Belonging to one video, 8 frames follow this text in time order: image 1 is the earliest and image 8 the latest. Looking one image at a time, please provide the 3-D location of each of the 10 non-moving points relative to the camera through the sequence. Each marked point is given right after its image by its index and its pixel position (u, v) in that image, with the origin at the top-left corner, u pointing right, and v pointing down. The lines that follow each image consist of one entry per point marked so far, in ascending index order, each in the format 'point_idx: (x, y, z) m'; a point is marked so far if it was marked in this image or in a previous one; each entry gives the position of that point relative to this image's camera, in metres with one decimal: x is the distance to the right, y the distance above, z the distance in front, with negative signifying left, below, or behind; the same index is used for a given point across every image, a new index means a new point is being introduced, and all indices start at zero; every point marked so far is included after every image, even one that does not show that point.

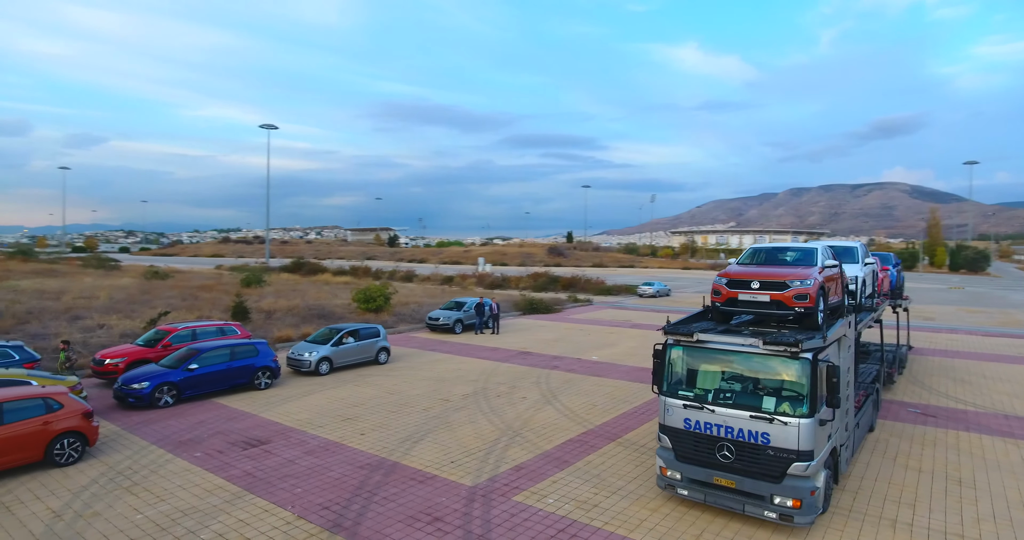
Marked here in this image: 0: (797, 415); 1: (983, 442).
0: (+3.4, -1.7, +6.9) m
1: (+8.7, -3.2, +10.6) m
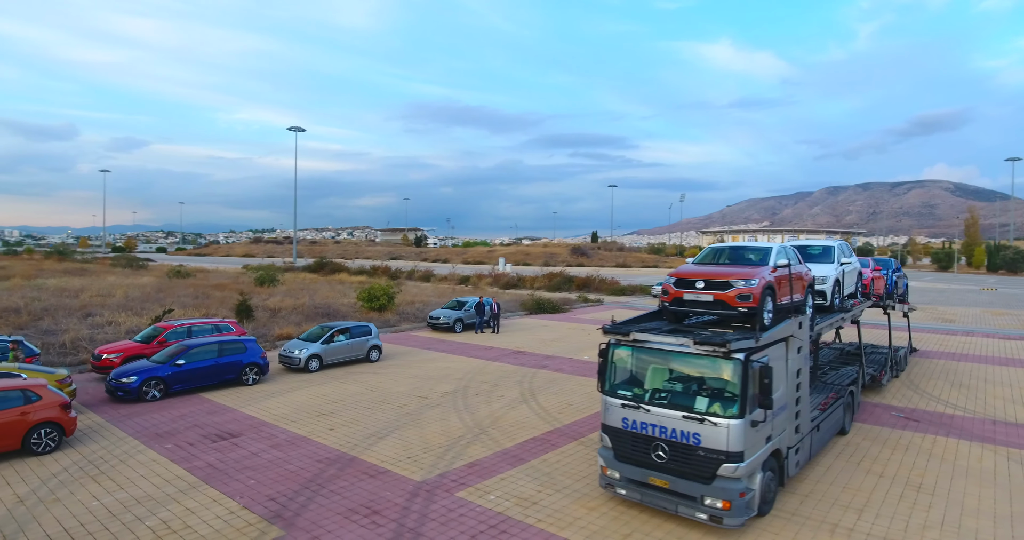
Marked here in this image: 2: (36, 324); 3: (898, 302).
0: (+2.5, -1.7, +6.8) m
1: (+8.0, -3.2, +10.3) m
2: (-15.6, -1.8, +18.9) m
3: (+11.8, -1.0, +17.5) m
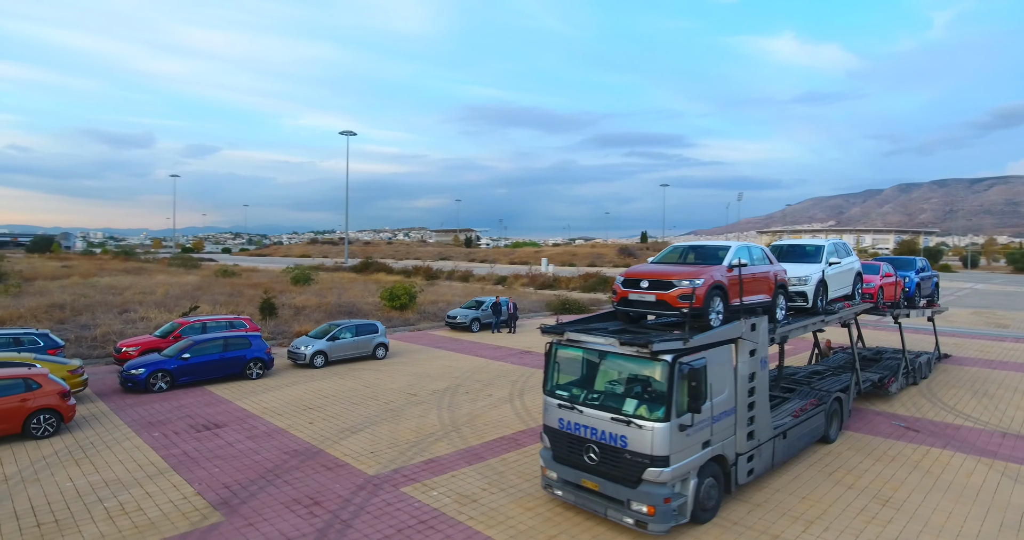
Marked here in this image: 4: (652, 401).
0: (+1.6, -1.7, +6.7) m
1: (+7.4, -3.2, +9.6) m
2: (-15.4, -1.7, +20.3) m
3: (+11.8, -1.0, +16.5) m
4: (+1.6, -1.5, +6.8) m
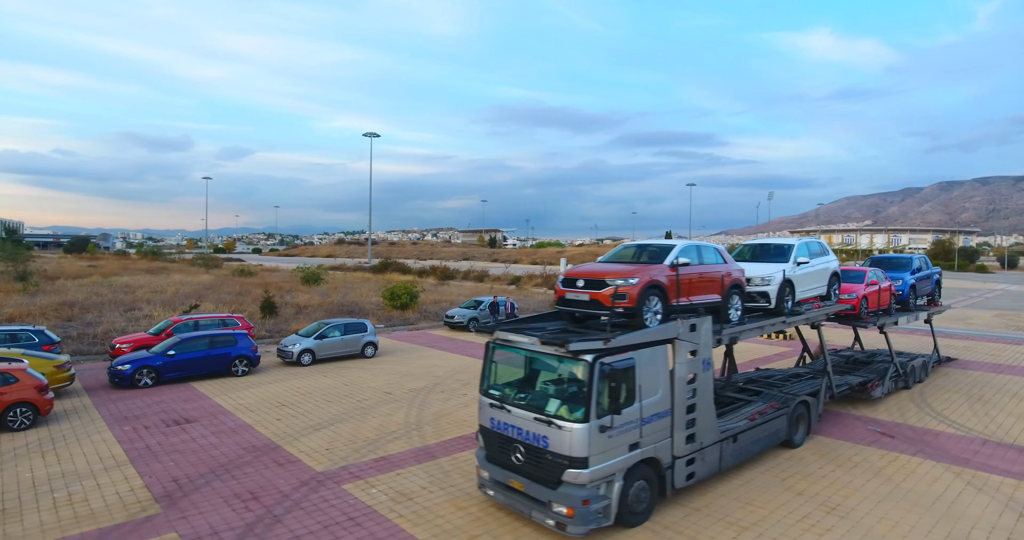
0: (+0.7, -1.7, +6.6) m
1: (+6.6, -3.2, +9.3) m
2: (-15.7, -1.7, +21.0) m
3: (+11.3, -1.0, +15.9) m
4: (+0.7, -1.5, +6.7) m
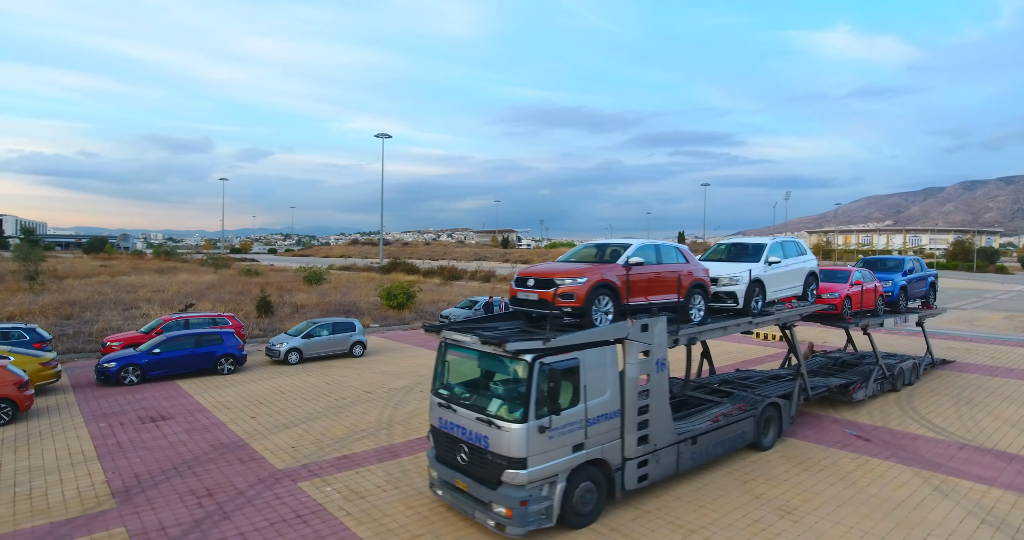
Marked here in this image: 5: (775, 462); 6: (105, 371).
0: (0.0, -1.7, +6.5) m
1: (+5.9, -3.2, +9.1) m
2: (-16.0, -1.7, +21.4) m
3: (+10.8, -1.0, +15.6) m
4: (0.0, -1.5, +6.6) m
5: (+4.3, -3.2, +9.4) m
6: (-10.1, -2.5, +14.2) m
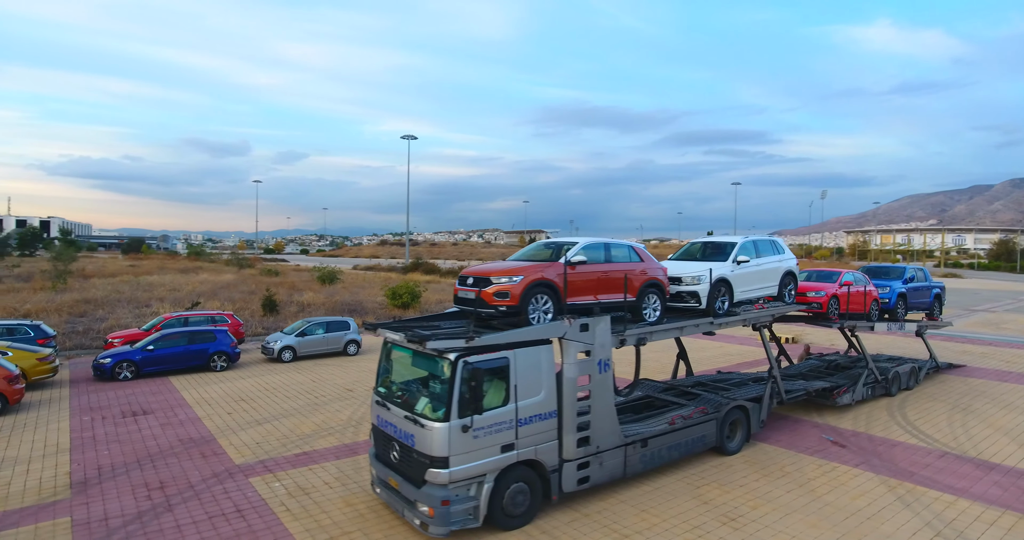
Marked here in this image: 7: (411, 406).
0: (-0.9, -1.7, +6.5) m
1: (+5.2, -3.2, +8.8) m
2: (-16.1, -1.6, +22.2) m
3: (+10.4, -1.0, +15.0) m
4: (-0.9, -1.5, +6.6) m
5: (+3.6, -3.2, +9.2) m
6: (-10.5, -2.5, +14.7) m
7: (-1.2, -1.6, +6.9) m
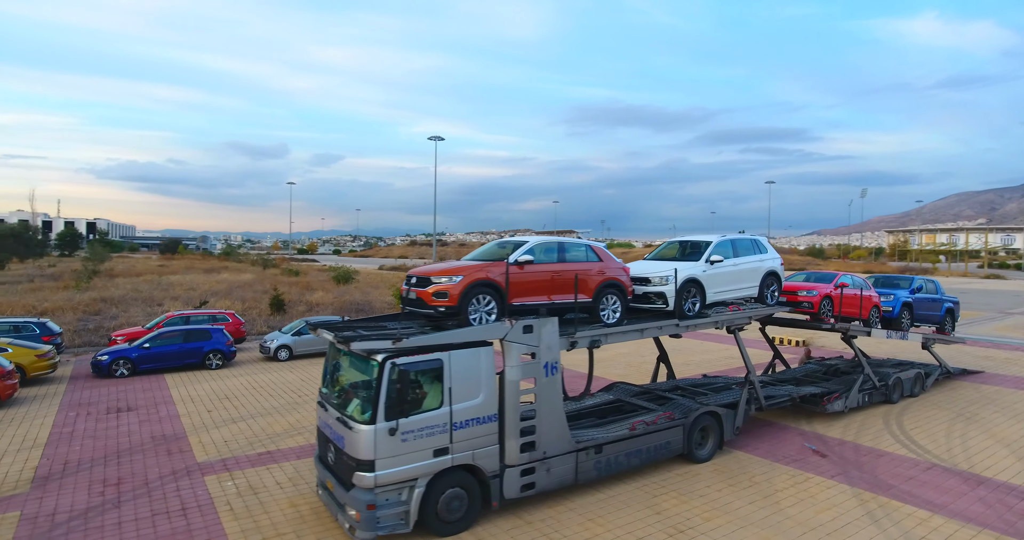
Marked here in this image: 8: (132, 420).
0: (-1.7, -1.7, +6.4) m
1: (+4.5, -3.2, +8.3) m
2: (-16.0, -1.6, +22.9) m
3: (+10.1, -1.1, +14.3) m
4: (-1.6, -1.5, +6.5) m
5: (+2.9, -3.2, +8.8) m
6: (-10.9, -2.5, +15.1) m
7: (-2.0, -1.6, +6.8) m
8: (-7.6, -3.0, +11.5) m
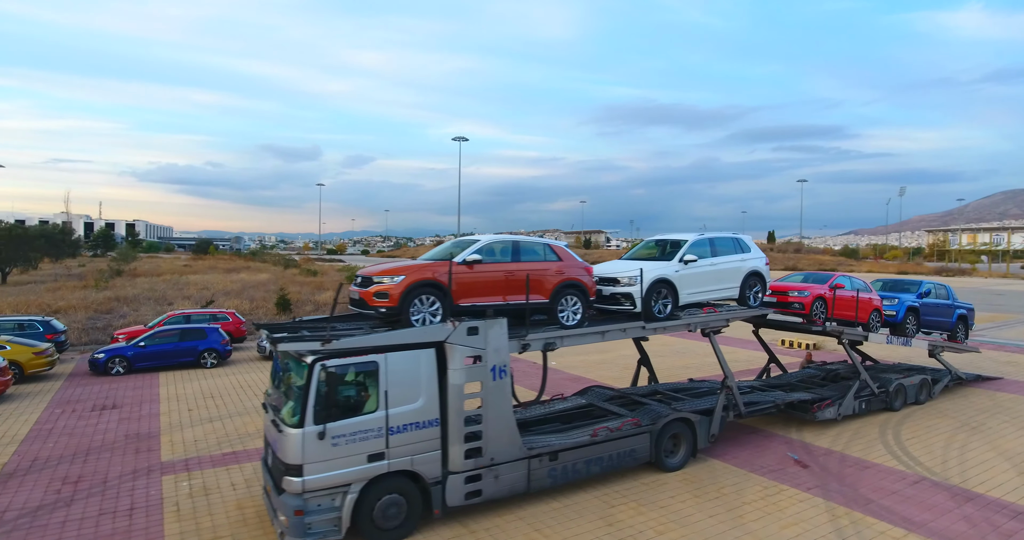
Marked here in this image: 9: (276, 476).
0: (-2.4, -1.7, +6.2) m
1: (+3.9, -3.2, +7.9) m
2: (-15.9, -1.6, +23.4) m
3: (+9.7, -1.1, +13.5) m
4: (-2.4, -1.5, +6.3) m
5: (+2.3, -3.2, +8.4) m
6: (-11.2, -2.4, +15.3) m
7: (-2.7, -1.6, +6.7) m
8: (-8.1, -3.0, +11.6) m
9: (-2.7, -2.4, +6.5) m
